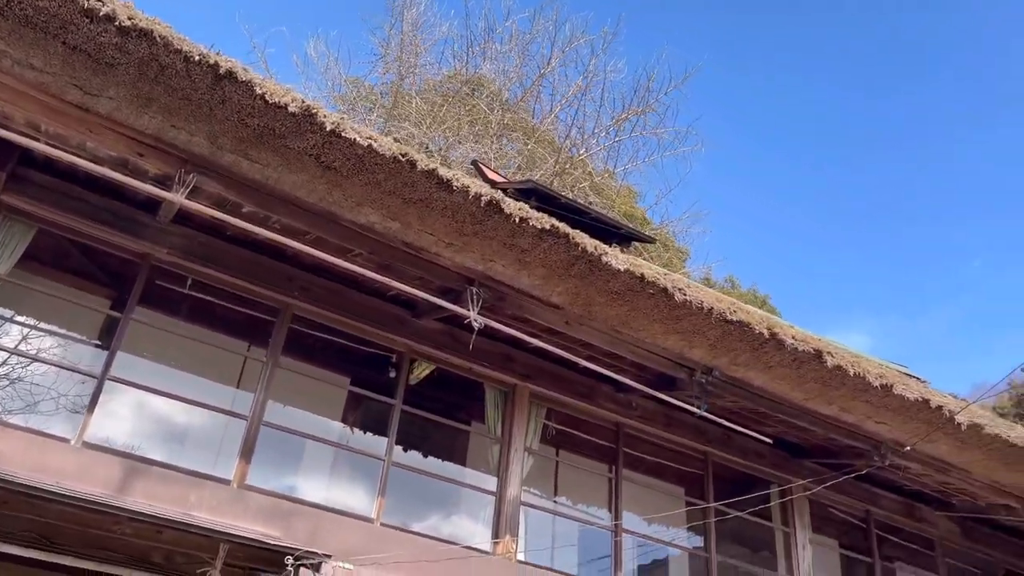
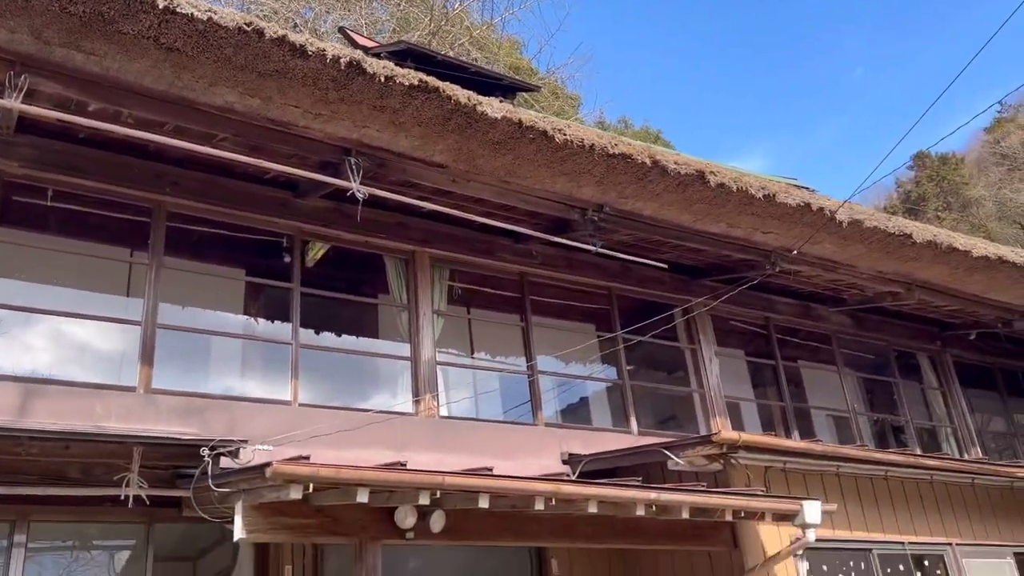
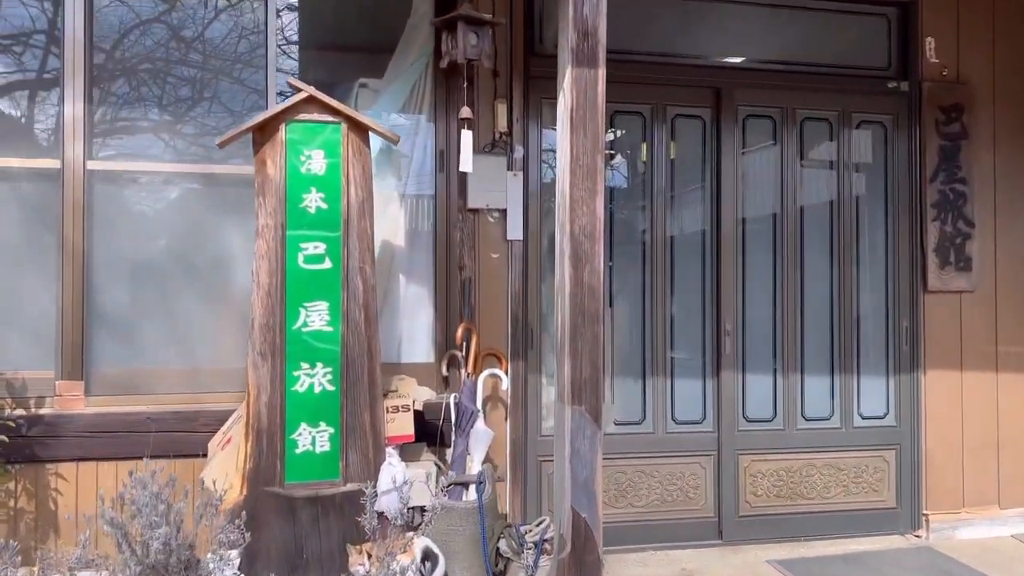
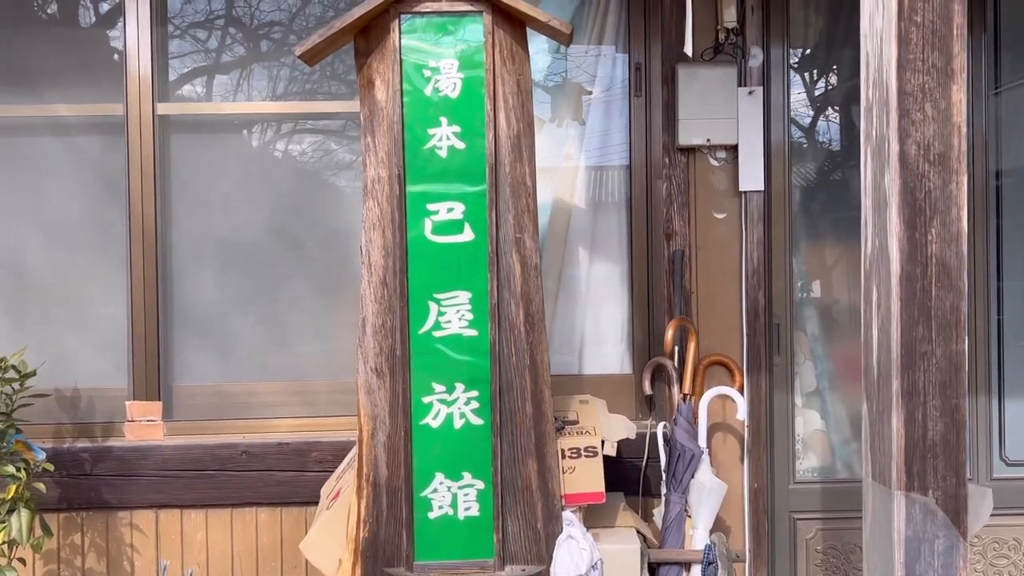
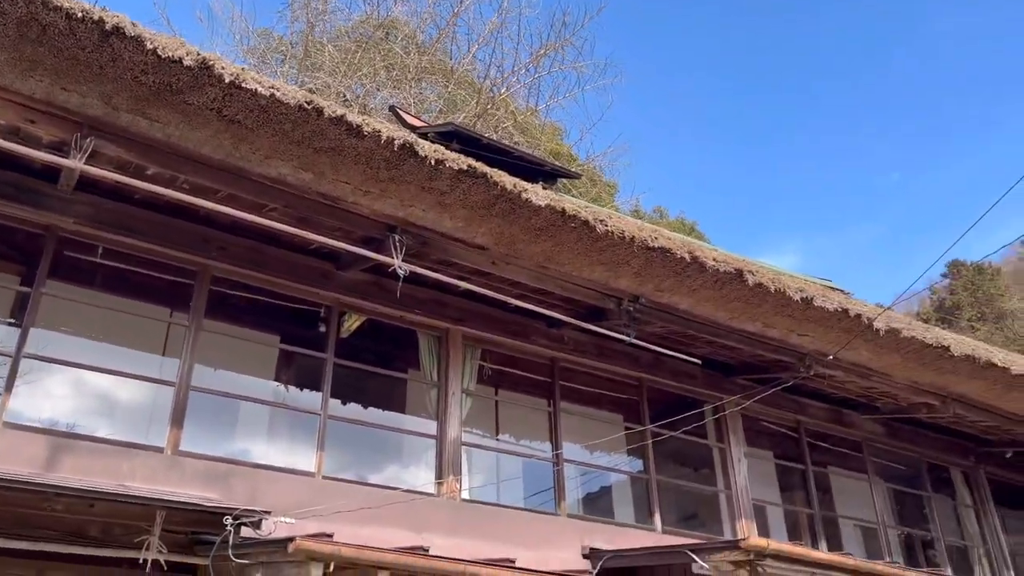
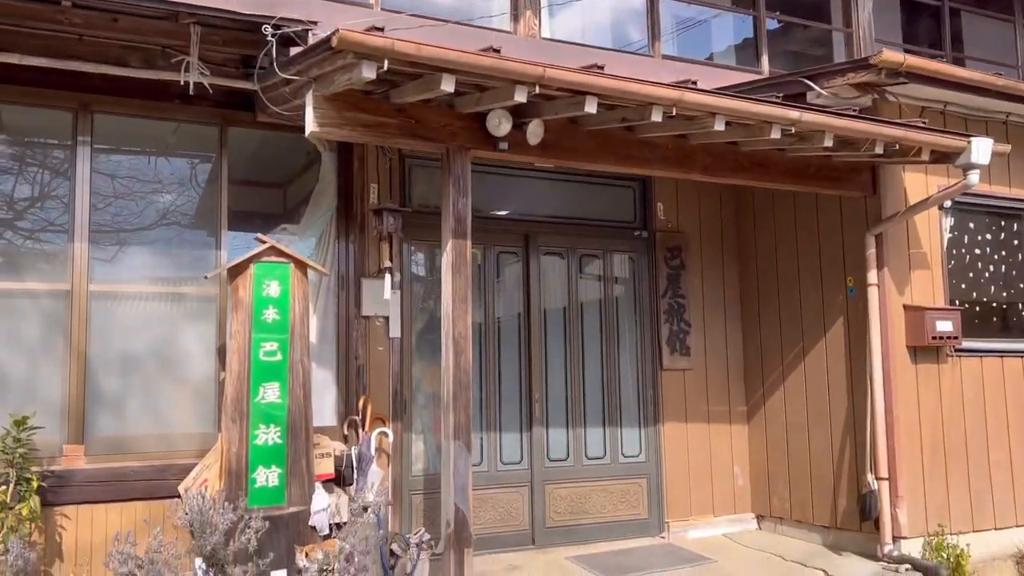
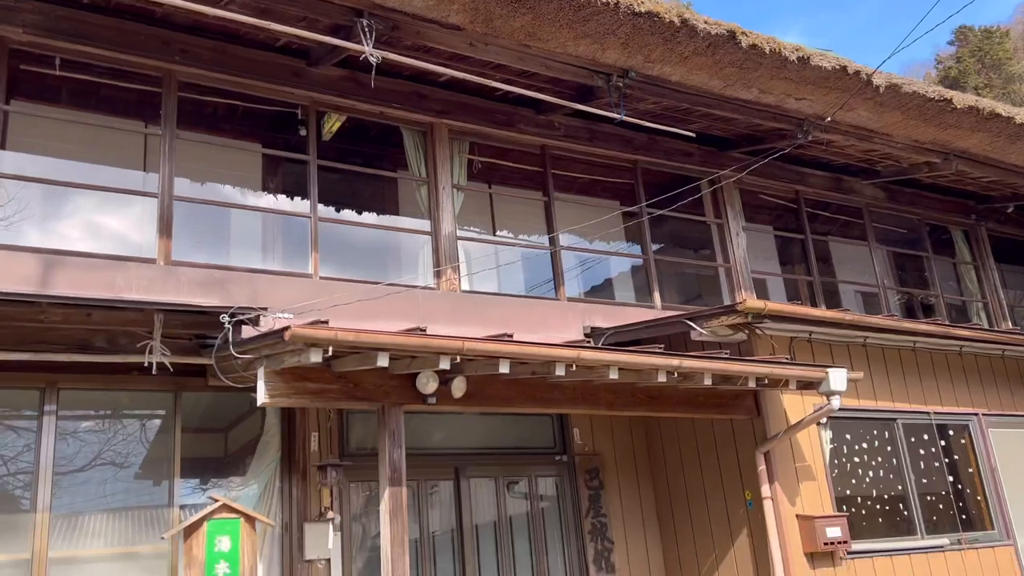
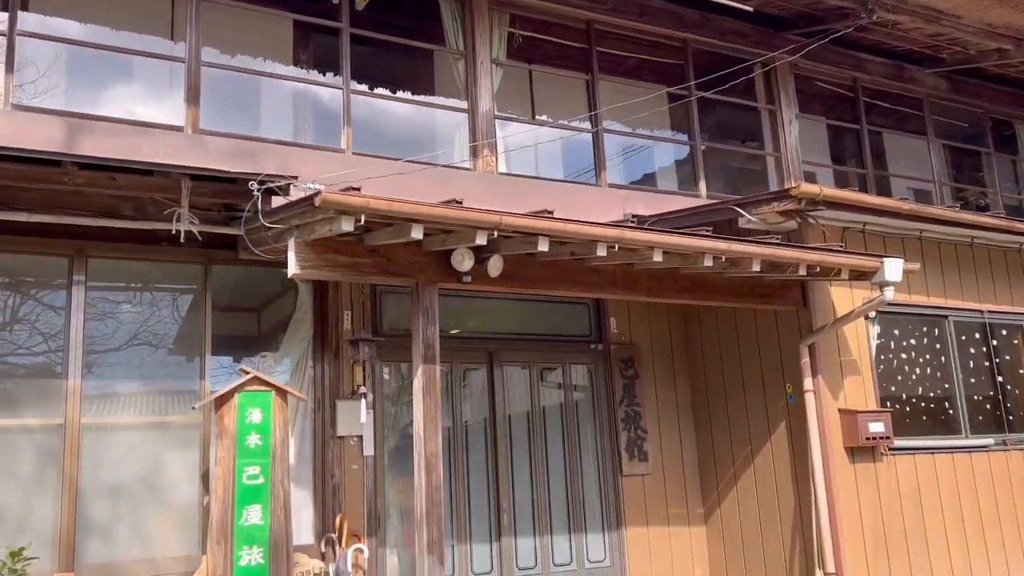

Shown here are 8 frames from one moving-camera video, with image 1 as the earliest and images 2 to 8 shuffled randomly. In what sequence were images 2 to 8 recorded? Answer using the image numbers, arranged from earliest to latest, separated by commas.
5, 2, 7, 8, 6, 3, 4
